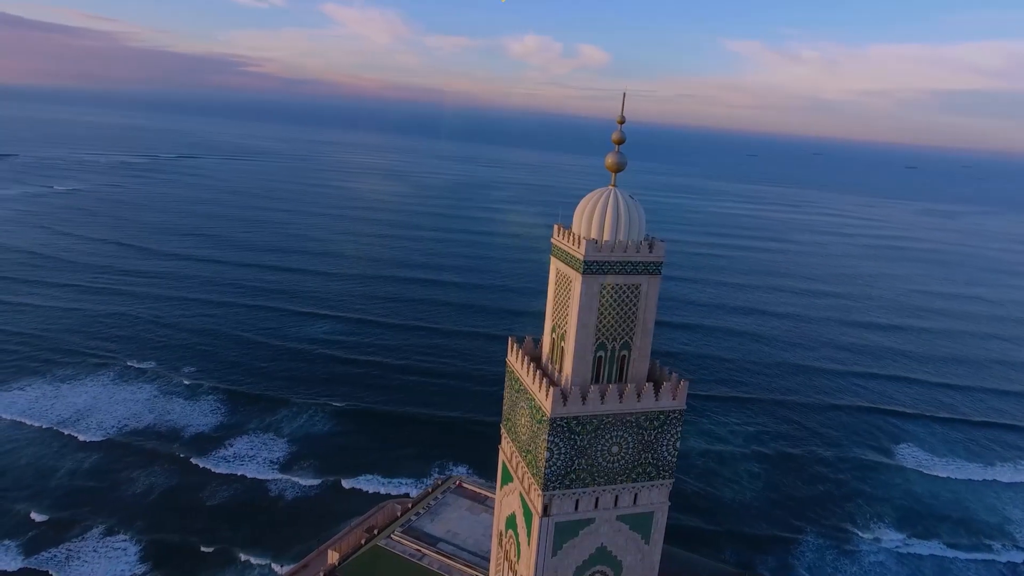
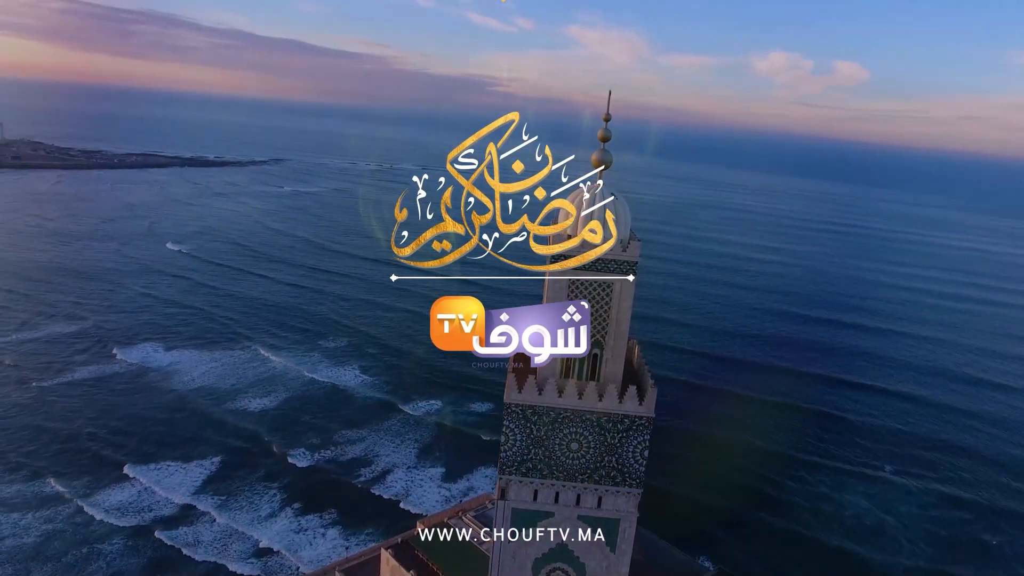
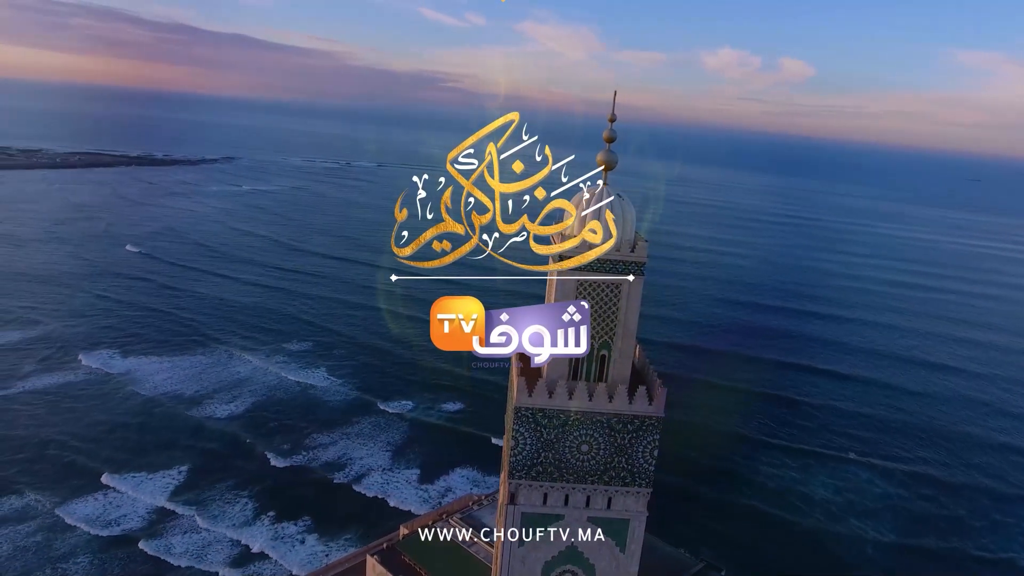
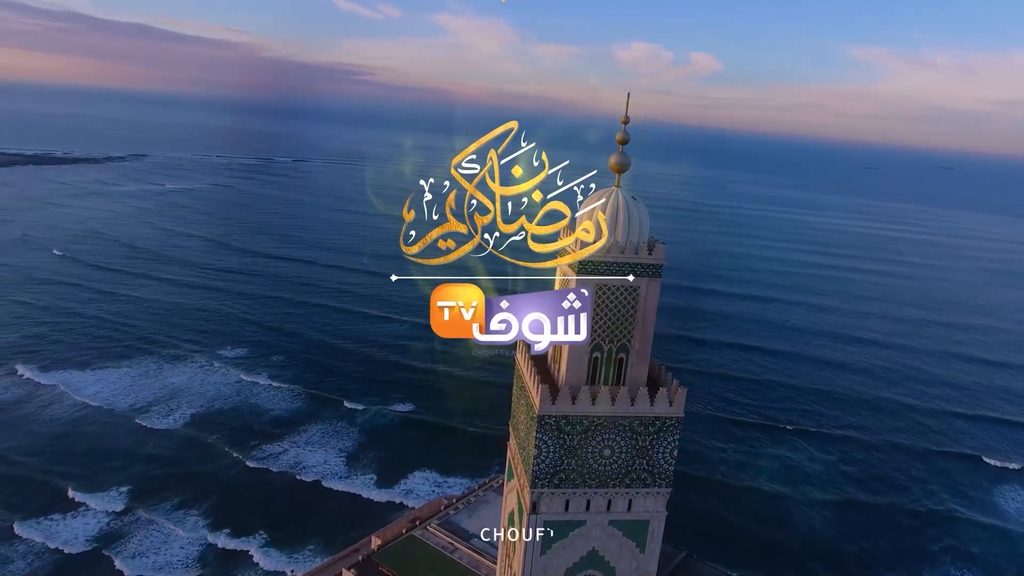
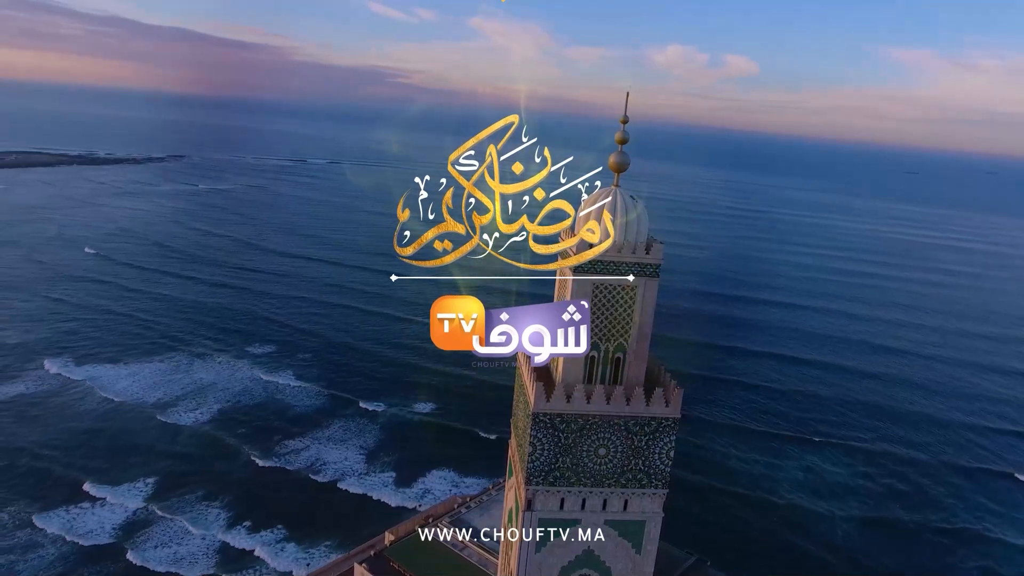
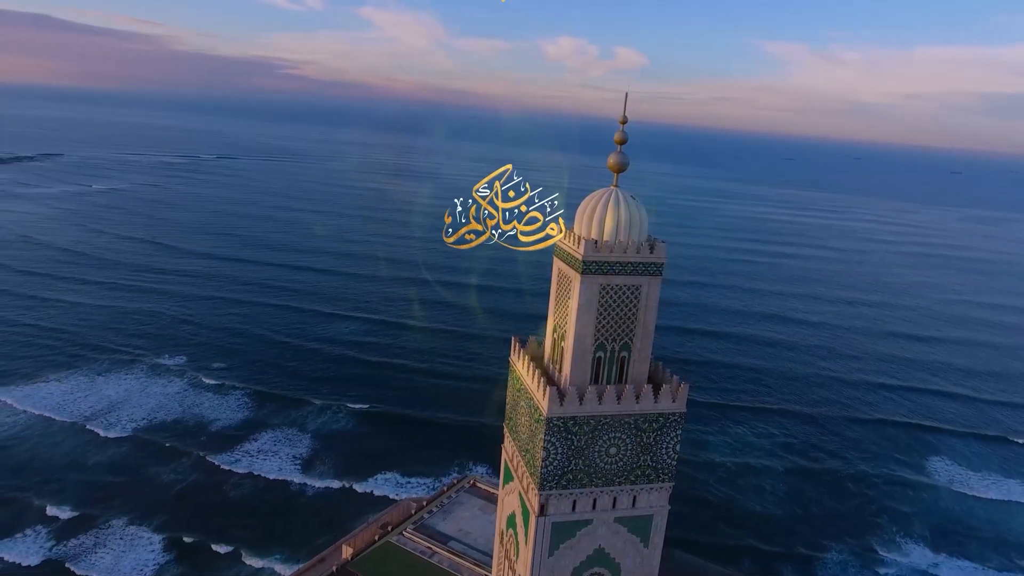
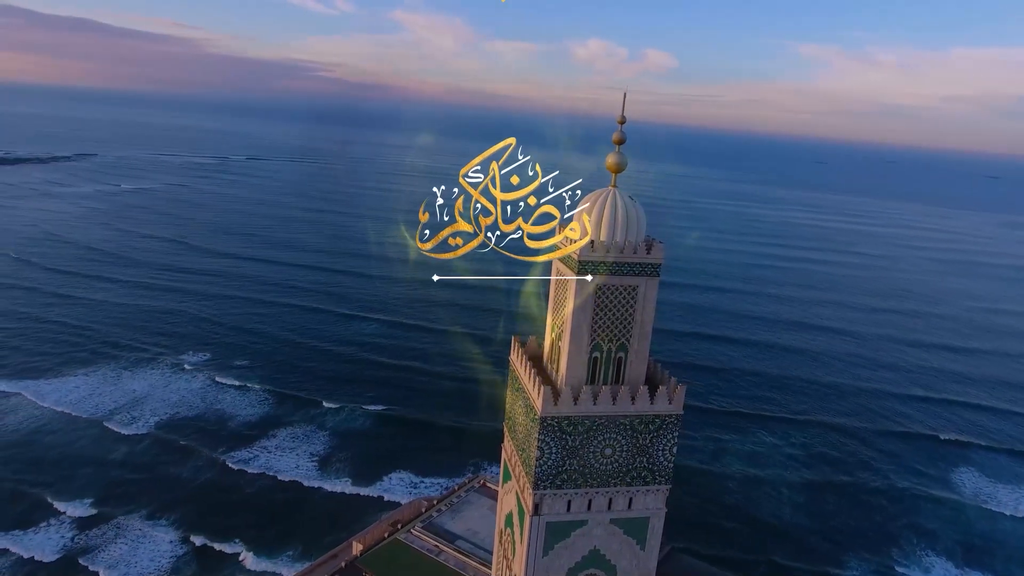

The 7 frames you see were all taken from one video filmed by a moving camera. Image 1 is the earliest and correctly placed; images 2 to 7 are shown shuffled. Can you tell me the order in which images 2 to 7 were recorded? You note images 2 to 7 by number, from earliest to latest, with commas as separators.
6, 7, 4, 5, 3, 2
